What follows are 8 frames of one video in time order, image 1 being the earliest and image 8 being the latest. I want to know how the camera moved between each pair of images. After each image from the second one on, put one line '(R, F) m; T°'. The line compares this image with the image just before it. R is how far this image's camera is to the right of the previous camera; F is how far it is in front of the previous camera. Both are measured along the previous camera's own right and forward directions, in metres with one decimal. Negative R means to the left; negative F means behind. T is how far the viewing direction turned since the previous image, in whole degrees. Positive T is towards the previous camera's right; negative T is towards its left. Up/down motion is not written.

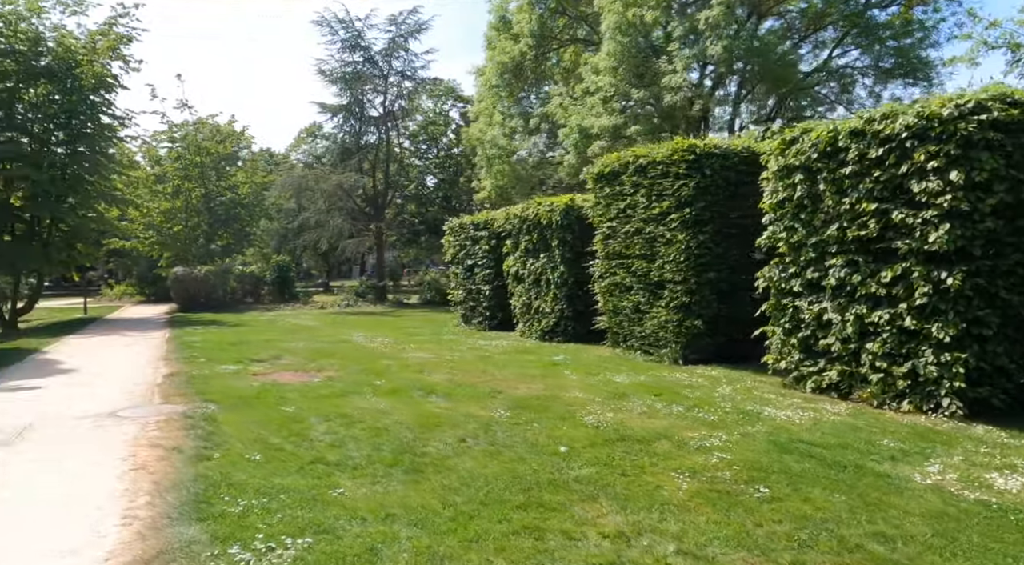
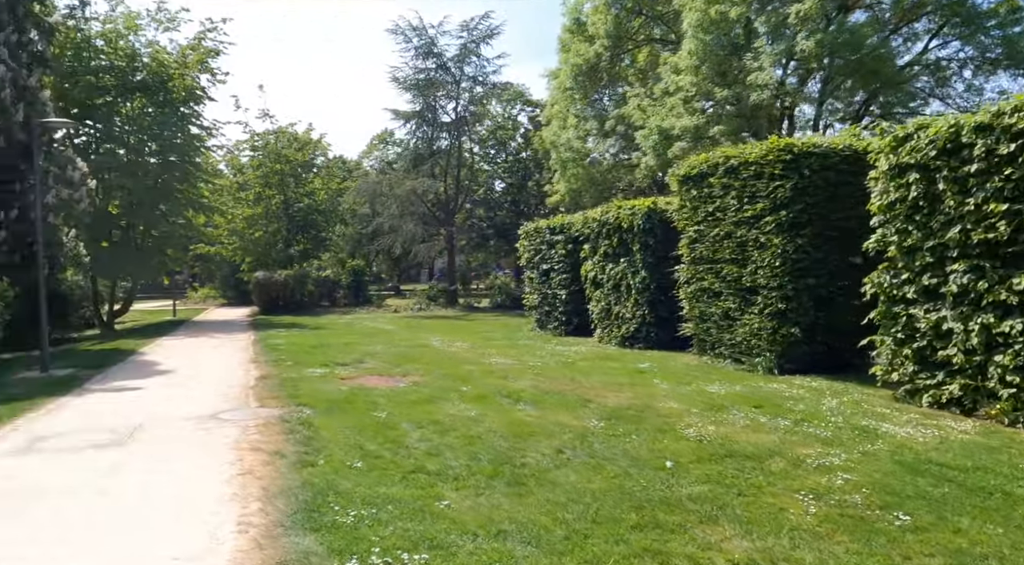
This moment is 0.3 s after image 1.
(-0.3, +0.2) m; -5°
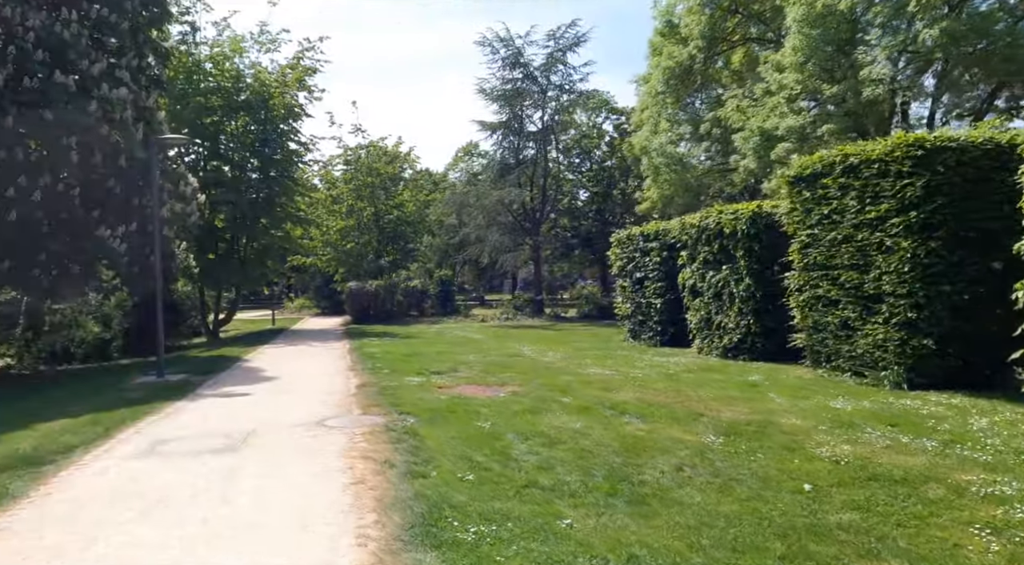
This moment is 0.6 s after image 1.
(-0.3, +0.3) m; -7°
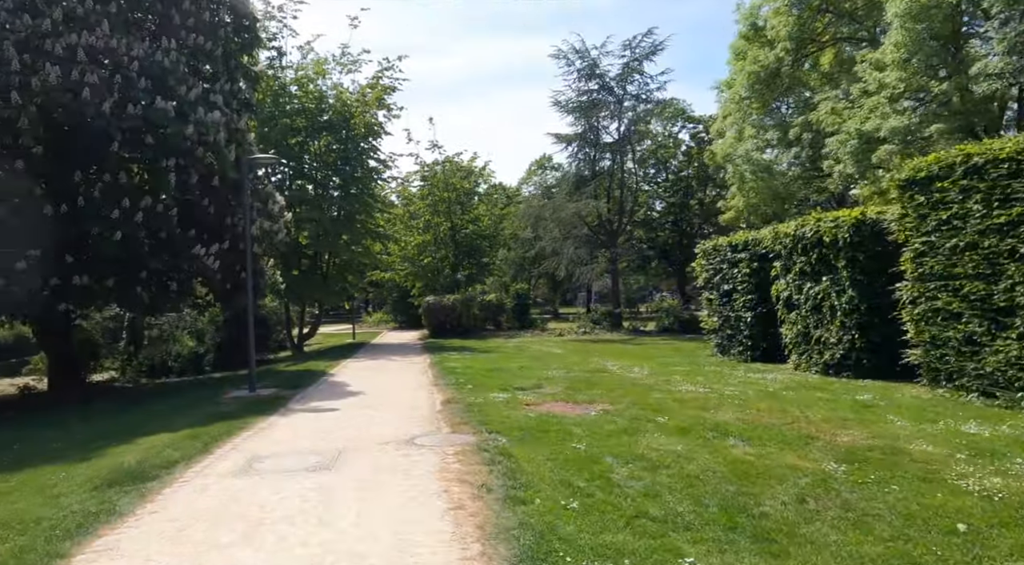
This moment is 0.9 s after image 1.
(-0.3, +0.3) m; -6°
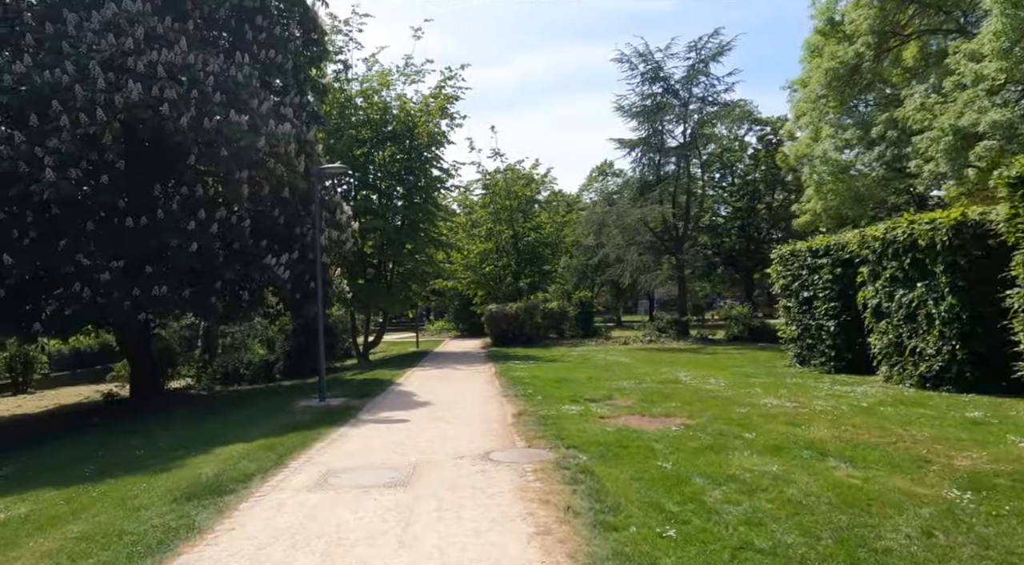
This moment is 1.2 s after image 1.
(-0.2, +0.3) m; -5°
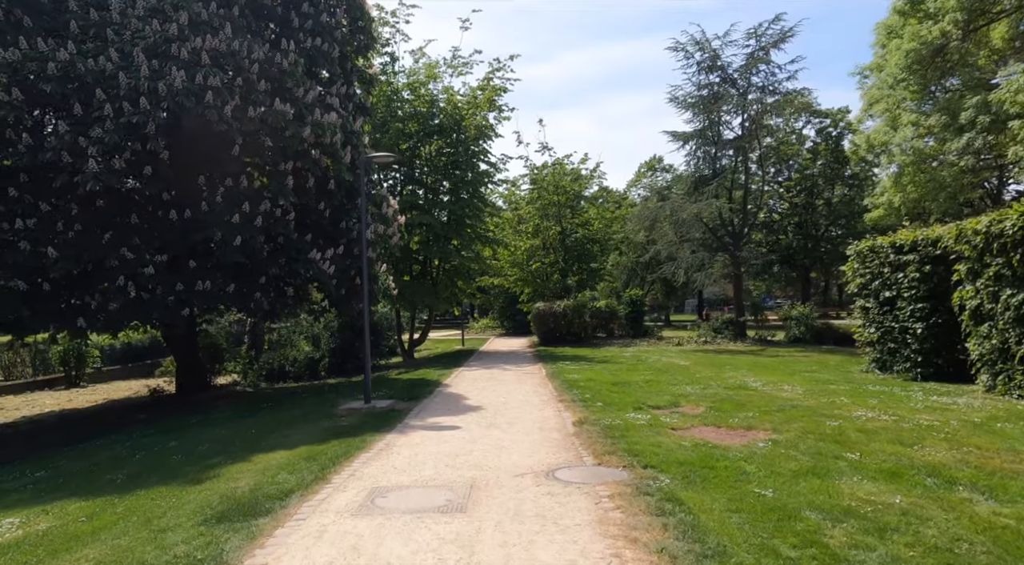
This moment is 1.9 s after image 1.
(-0.3, +0.9) m; -4°
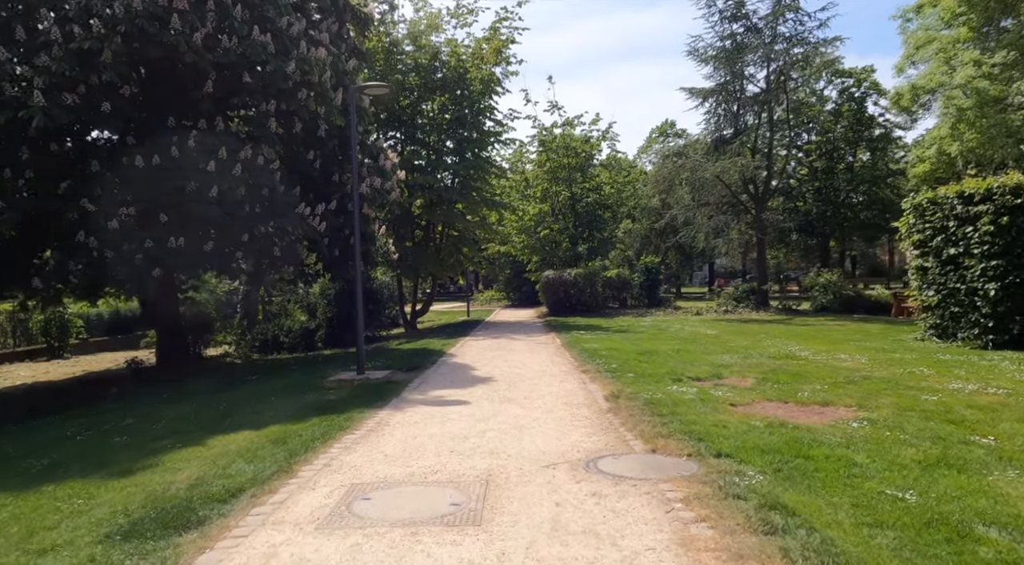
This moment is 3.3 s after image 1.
(-0.2, +1.7) m; 0°
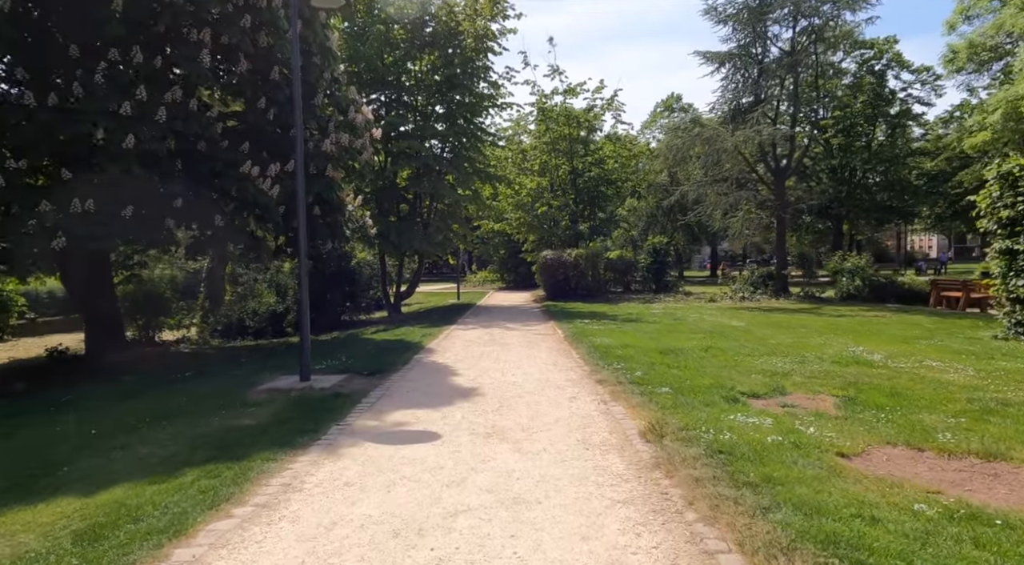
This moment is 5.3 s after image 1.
(0.0, +2.7) m; 0°
